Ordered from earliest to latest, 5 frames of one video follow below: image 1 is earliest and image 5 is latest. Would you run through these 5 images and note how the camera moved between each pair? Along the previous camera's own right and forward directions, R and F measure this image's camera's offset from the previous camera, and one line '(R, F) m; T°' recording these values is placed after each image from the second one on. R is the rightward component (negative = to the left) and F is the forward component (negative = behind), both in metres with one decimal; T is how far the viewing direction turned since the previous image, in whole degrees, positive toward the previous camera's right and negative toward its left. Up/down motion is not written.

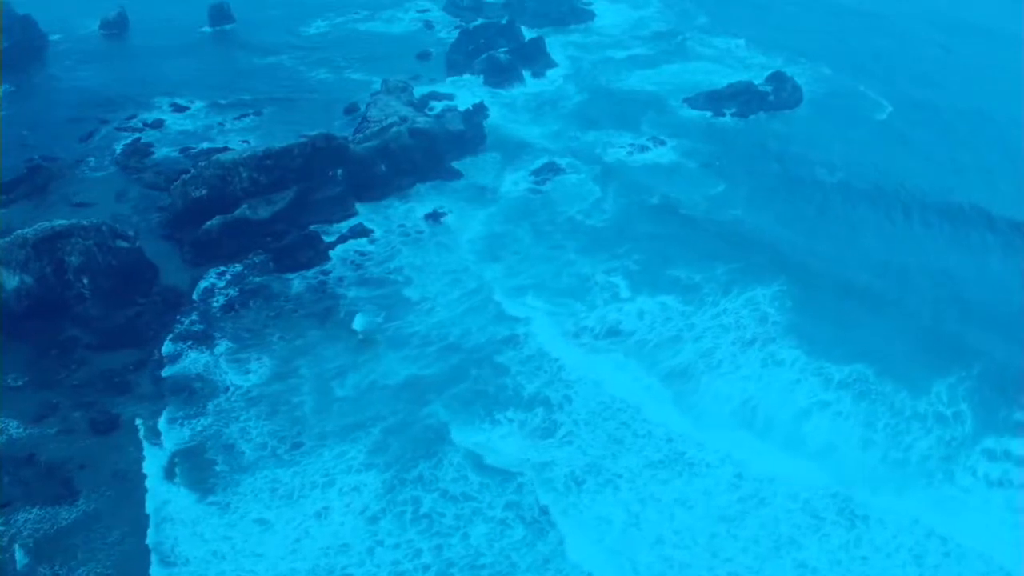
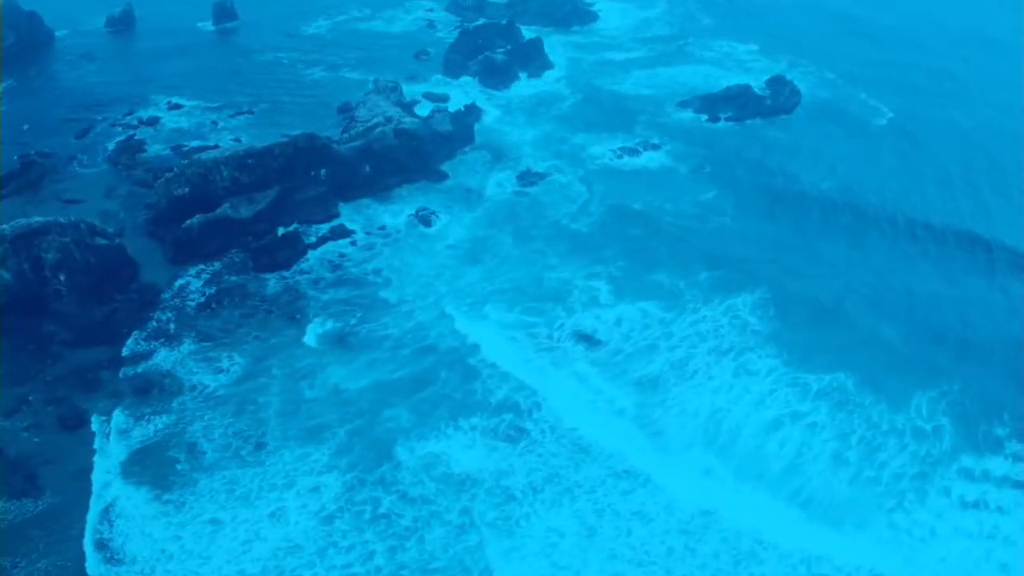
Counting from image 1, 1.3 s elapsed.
(+2.4, +0.2) m; -2°
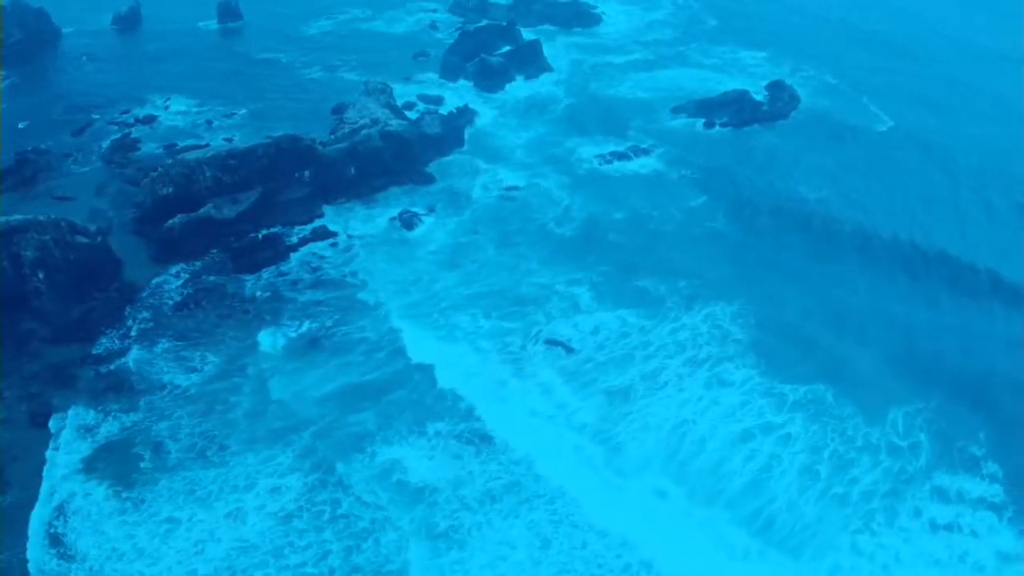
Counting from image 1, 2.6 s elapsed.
(+2.3, +0.2) m; -2°
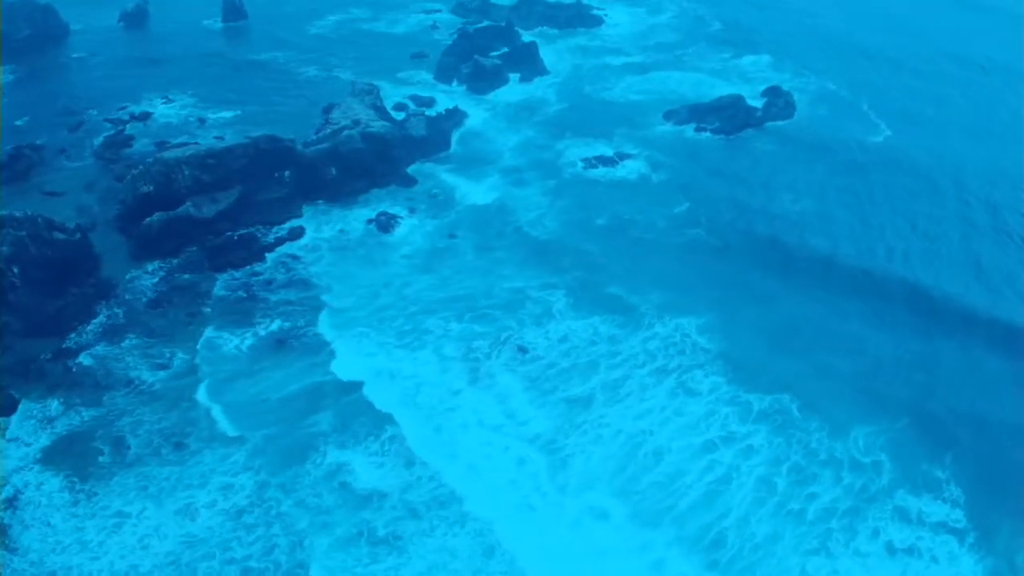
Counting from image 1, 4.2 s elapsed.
(+2.8, +0.3) m; -2°
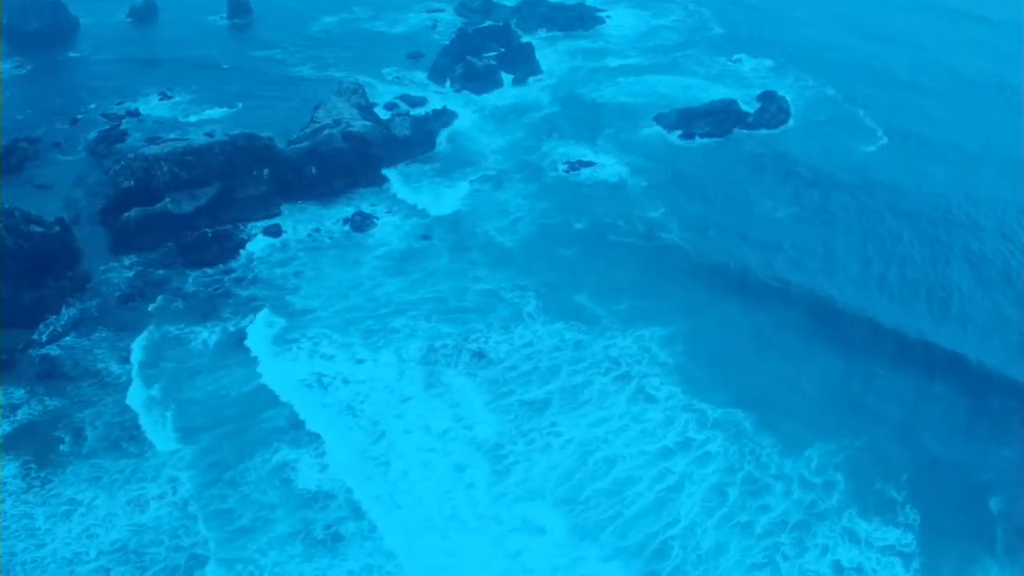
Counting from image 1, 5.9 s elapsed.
(+3.0, +0.2) m; -3°
